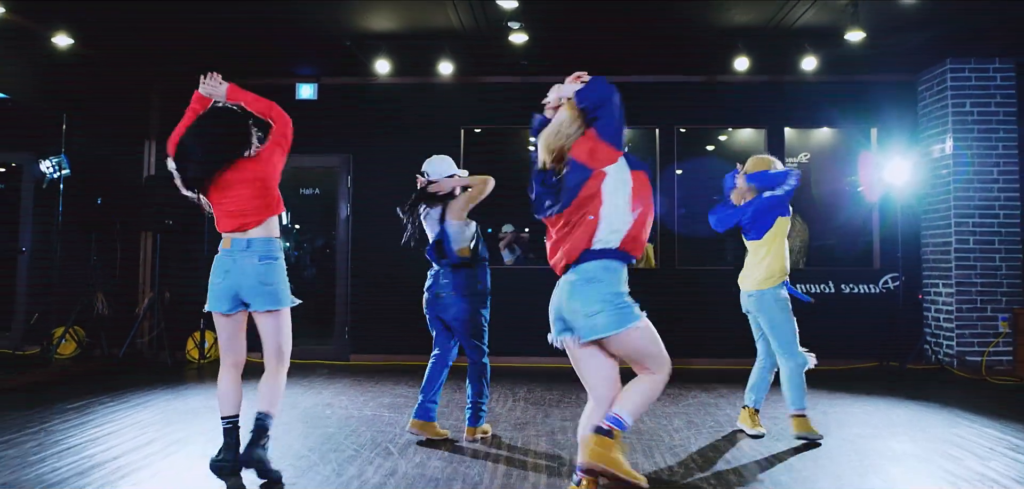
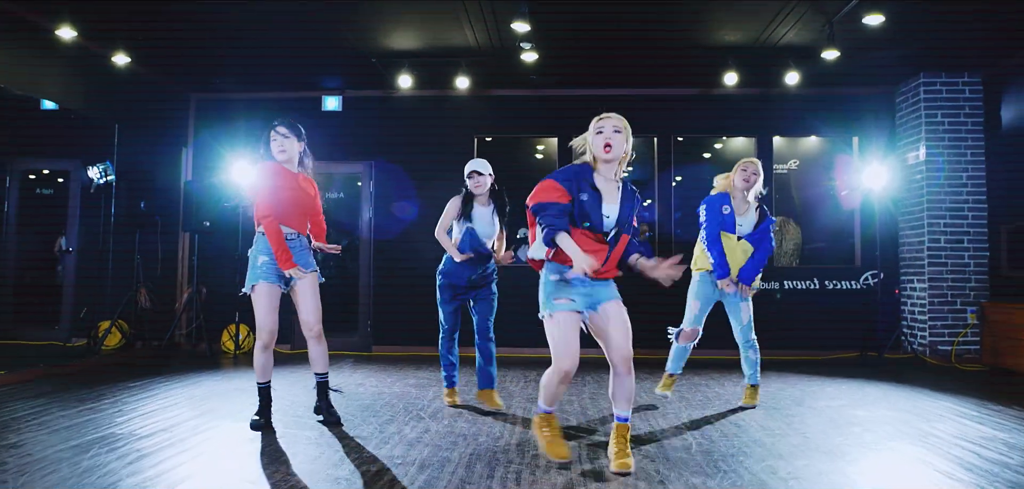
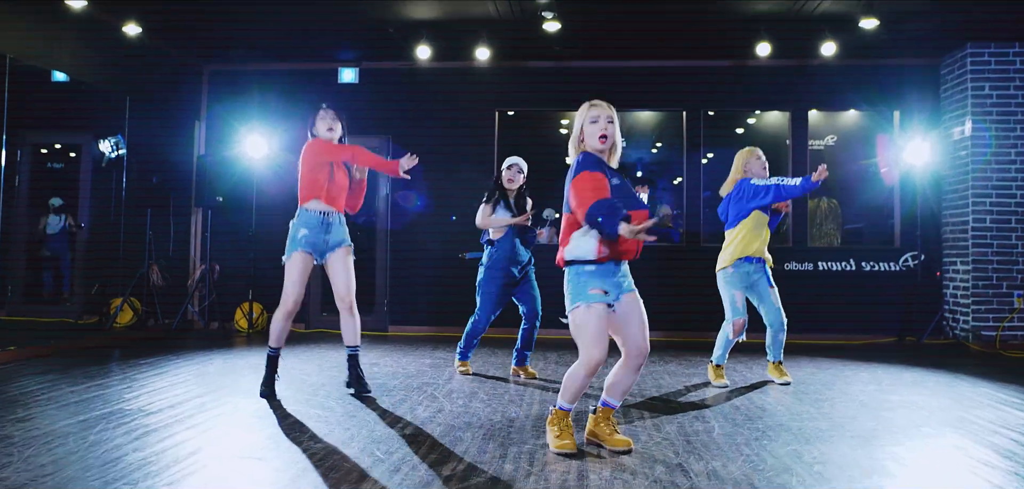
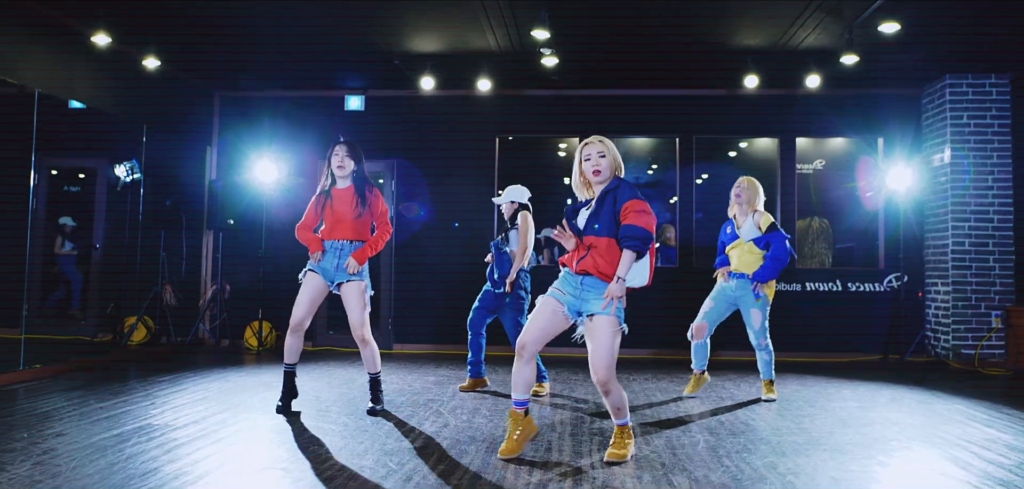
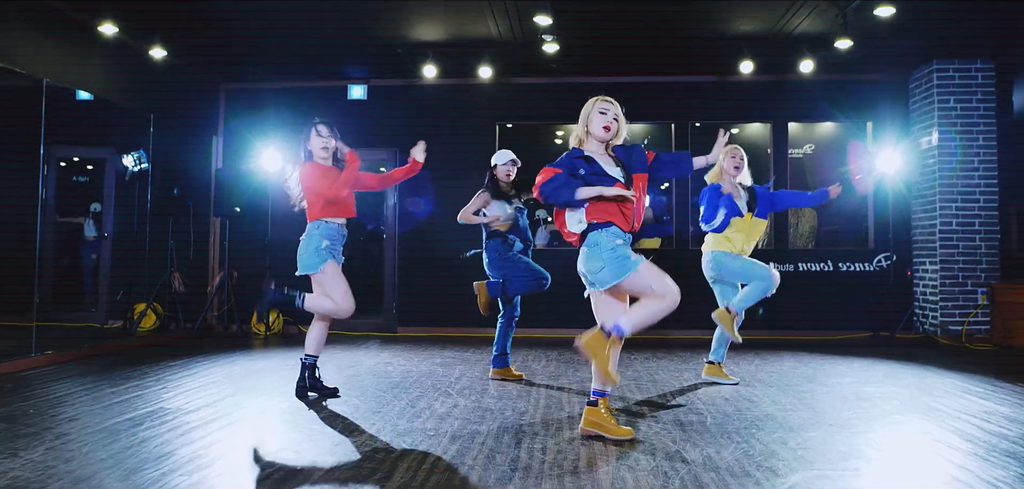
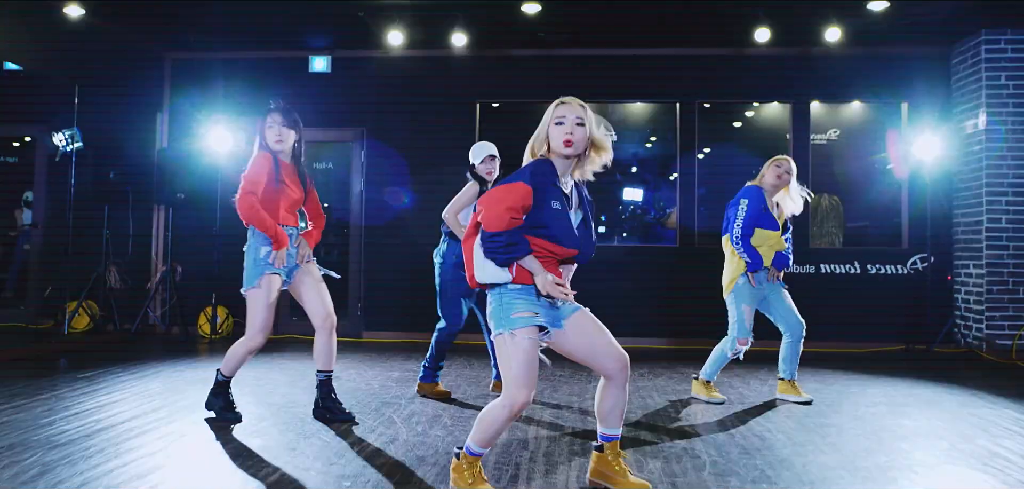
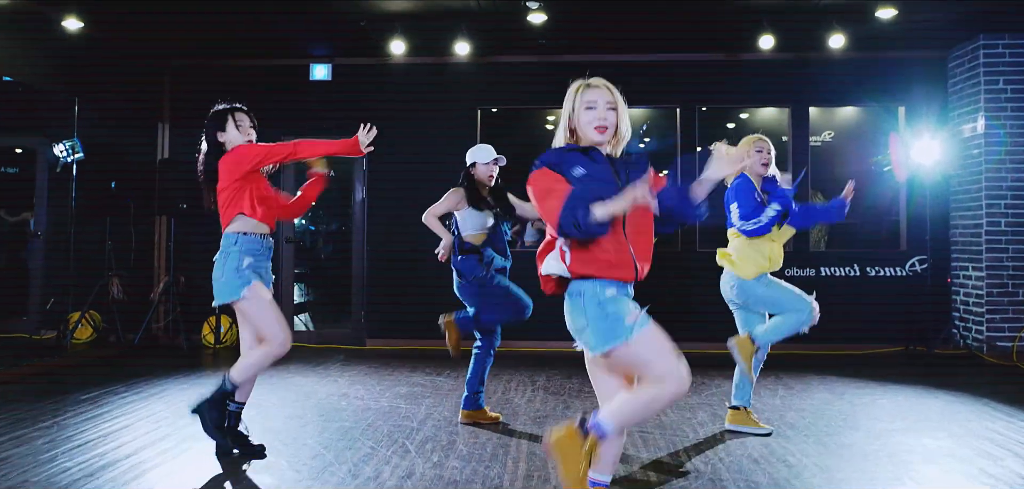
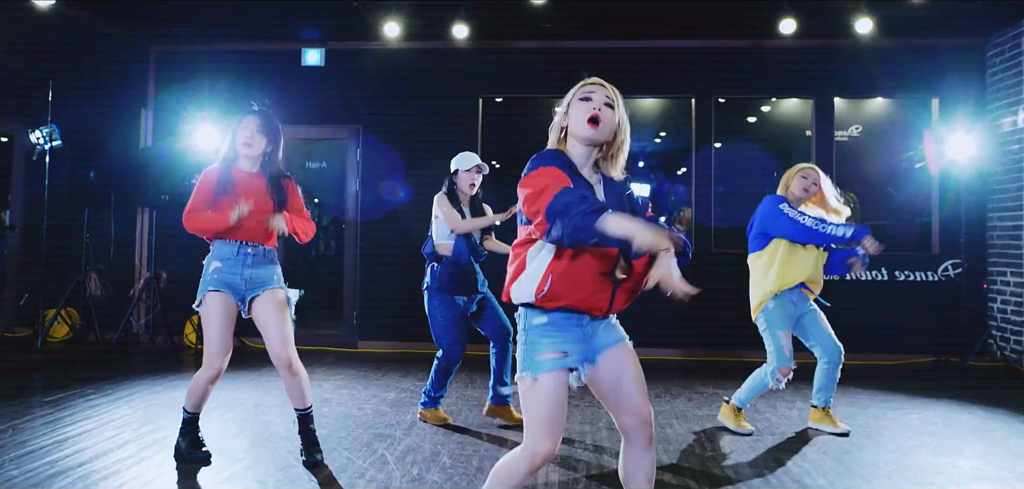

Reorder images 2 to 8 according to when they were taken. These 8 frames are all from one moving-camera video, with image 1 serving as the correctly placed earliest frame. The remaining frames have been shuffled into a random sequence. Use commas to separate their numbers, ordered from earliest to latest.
2, 6, 8, 4, 3, 5, 7
